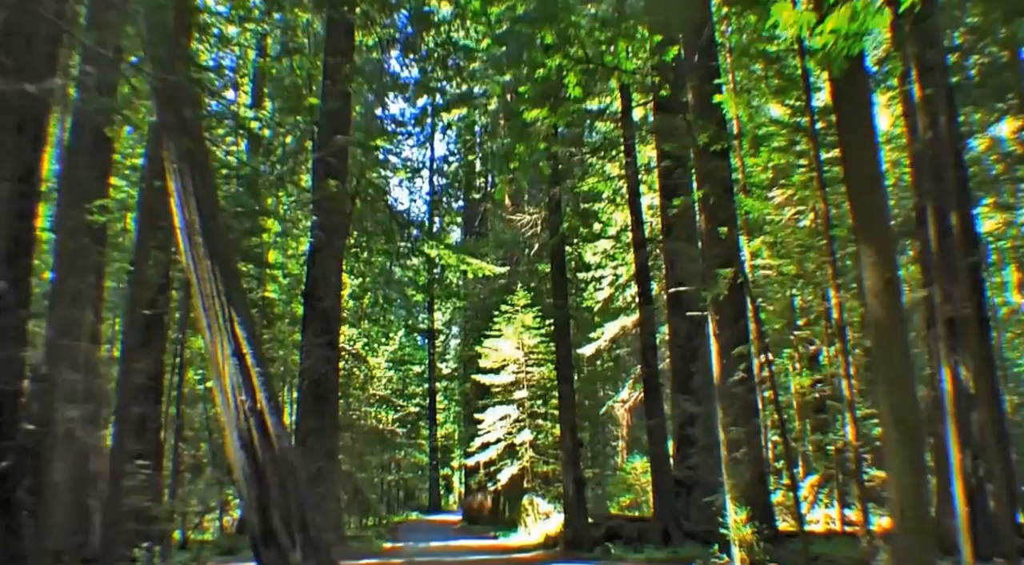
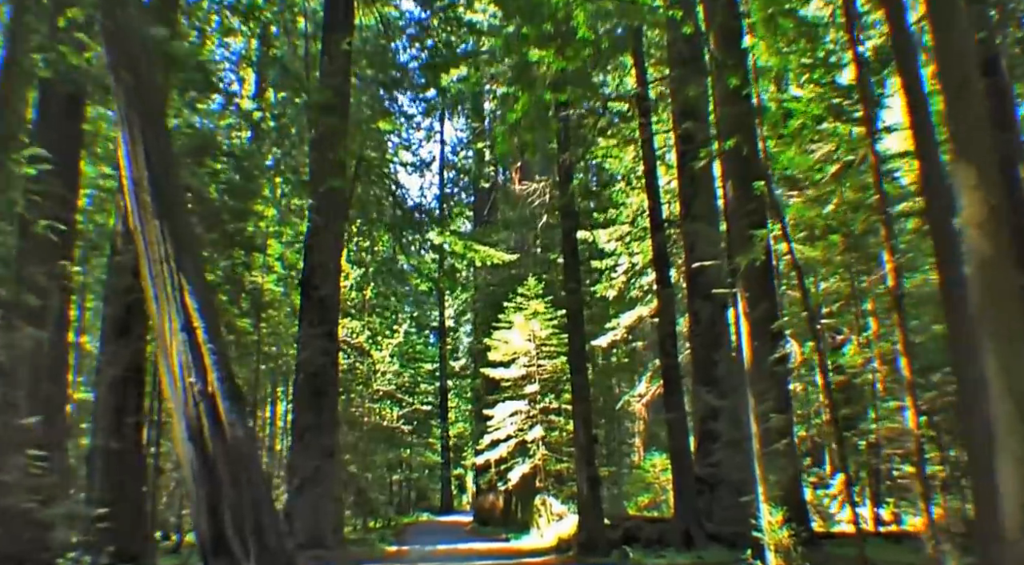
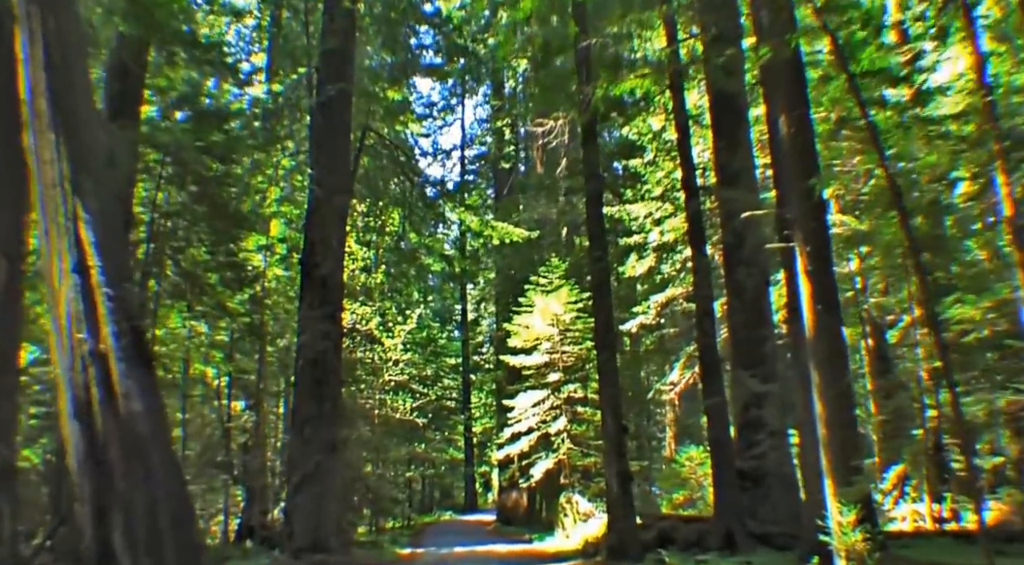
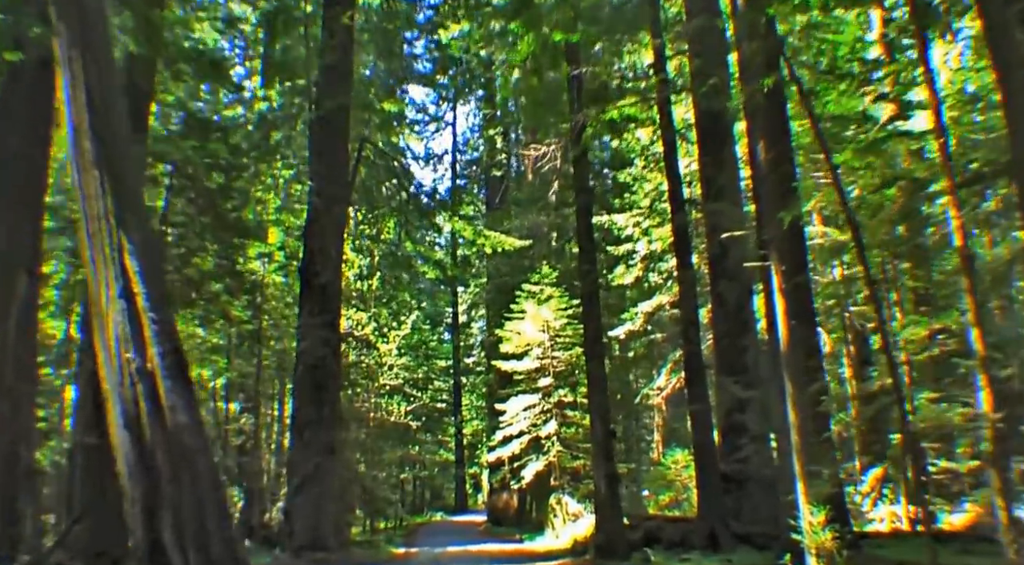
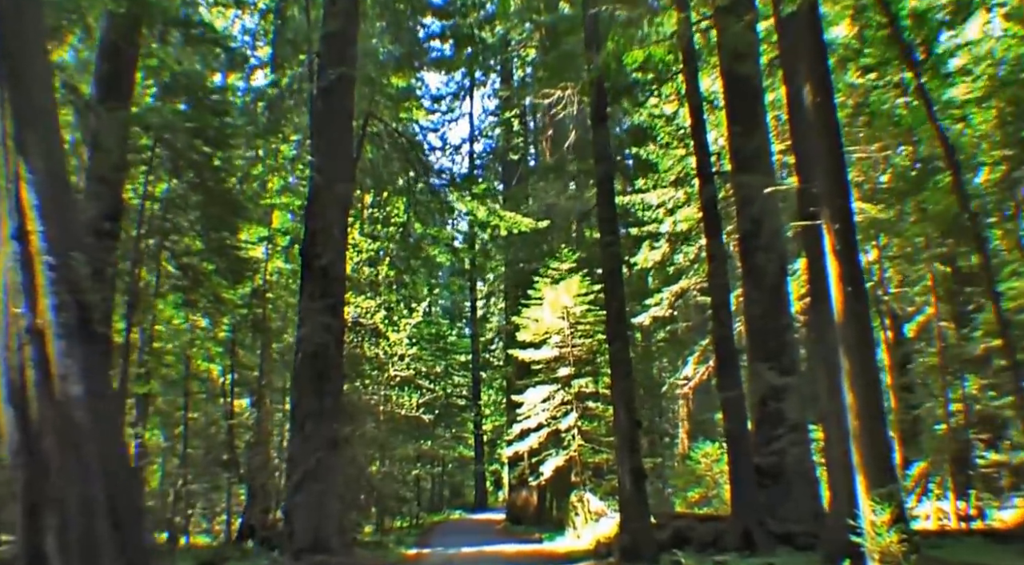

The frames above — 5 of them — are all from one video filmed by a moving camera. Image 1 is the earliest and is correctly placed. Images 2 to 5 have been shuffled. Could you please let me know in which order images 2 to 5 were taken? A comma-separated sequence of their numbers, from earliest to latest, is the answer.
2, 4, 3, 5
